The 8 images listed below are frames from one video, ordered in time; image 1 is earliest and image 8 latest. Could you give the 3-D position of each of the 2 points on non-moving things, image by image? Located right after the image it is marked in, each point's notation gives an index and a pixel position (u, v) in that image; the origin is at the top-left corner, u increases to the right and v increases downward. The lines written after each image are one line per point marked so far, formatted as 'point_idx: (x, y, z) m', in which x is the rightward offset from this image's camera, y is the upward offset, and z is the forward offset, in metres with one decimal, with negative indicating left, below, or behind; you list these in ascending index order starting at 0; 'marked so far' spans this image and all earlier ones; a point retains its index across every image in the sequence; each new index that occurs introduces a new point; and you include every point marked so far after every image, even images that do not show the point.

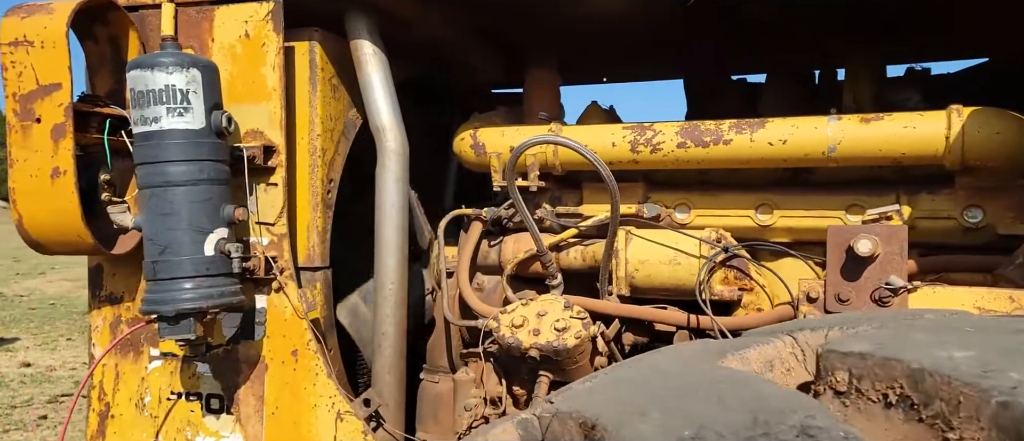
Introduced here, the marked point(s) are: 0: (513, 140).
0: (0.0, +0.3, +2.6) m
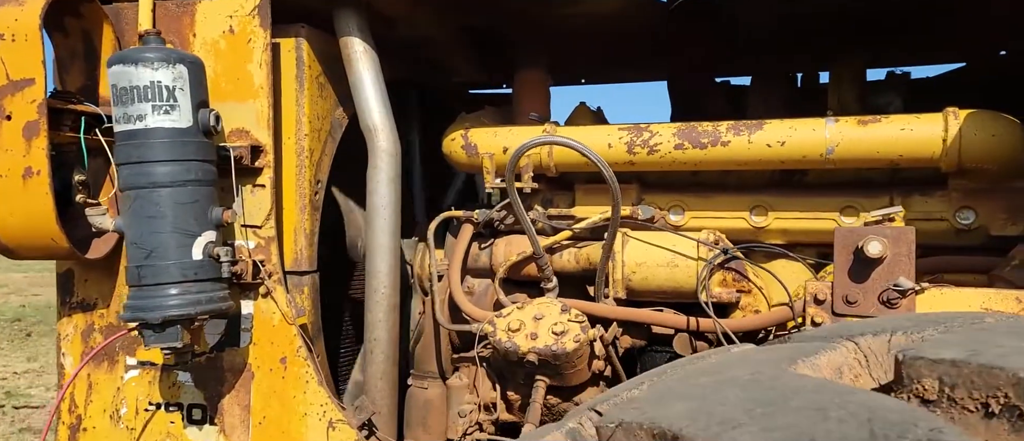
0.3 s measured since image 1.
0: (0.0, +0.2, +2.6) m
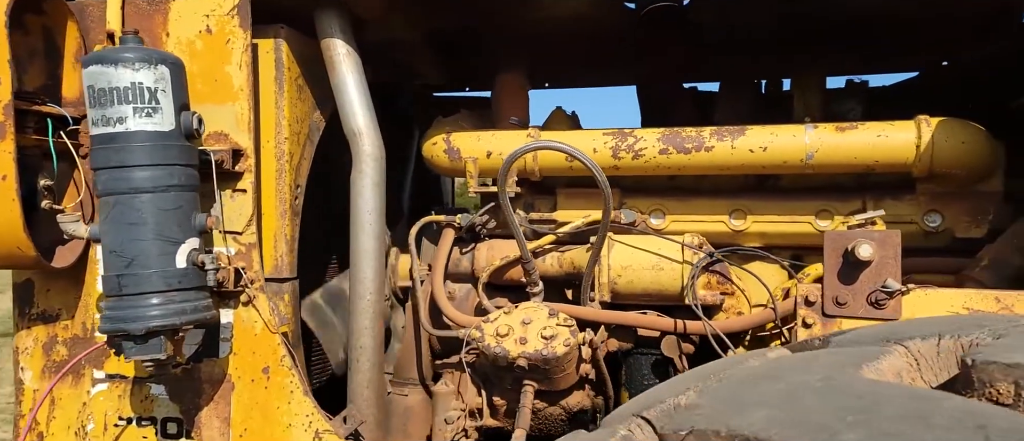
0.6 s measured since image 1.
0: (-0.1, +0.2, +2.6) m
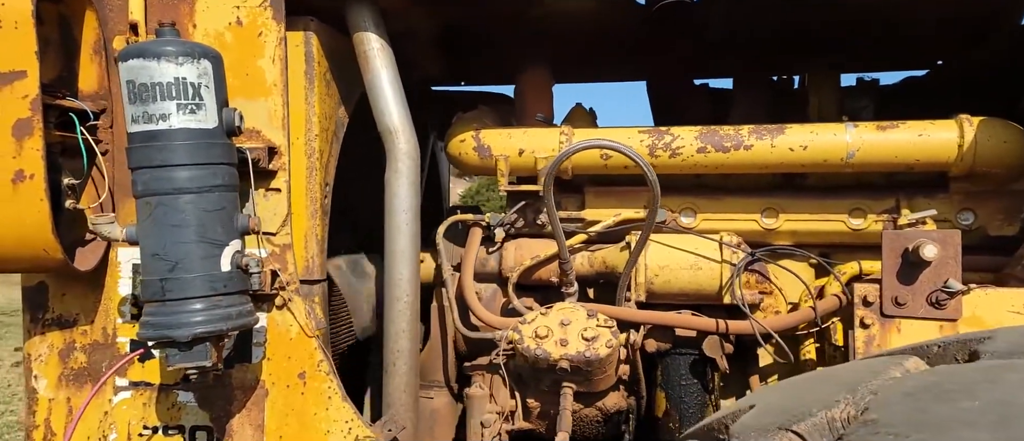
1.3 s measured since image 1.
0: (0.0, +0.2, +2.5) m
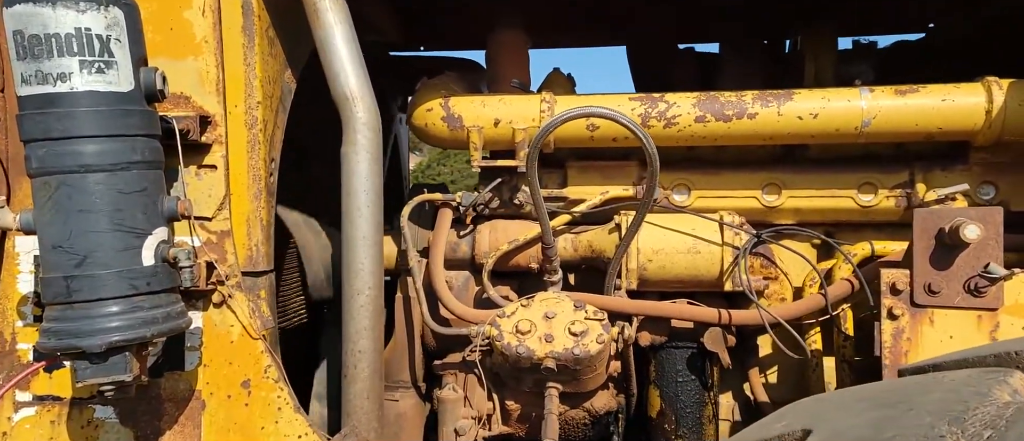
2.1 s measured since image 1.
0: (0.0, +0.3, +2.2) m
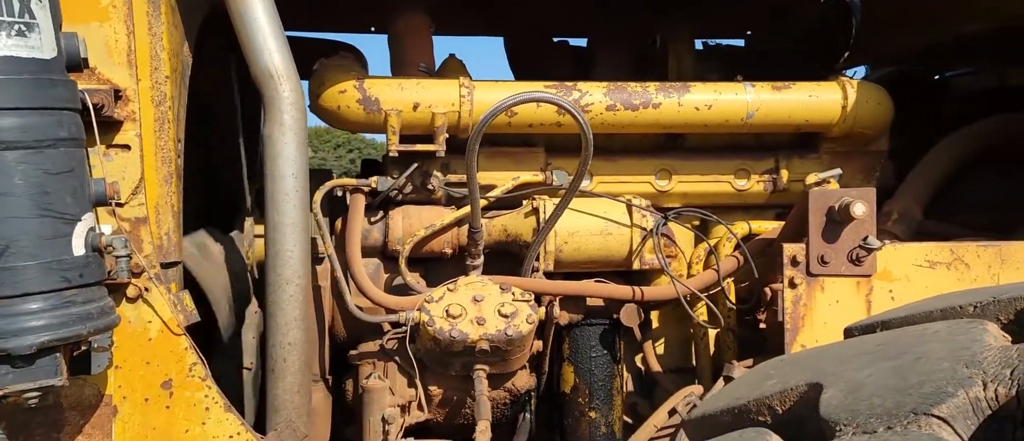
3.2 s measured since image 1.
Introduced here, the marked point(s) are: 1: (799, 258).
0: (-0.3, +0.3, +2.2) m
1: (+0.7, -0.1, +2.0) m
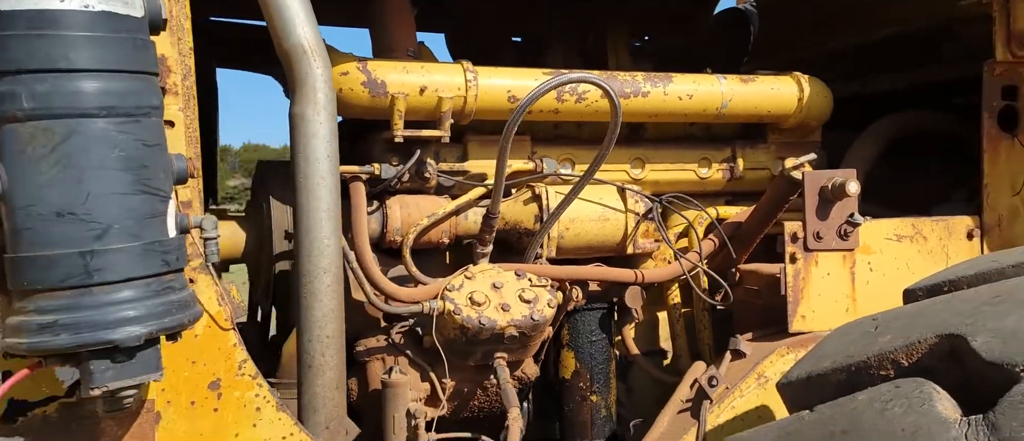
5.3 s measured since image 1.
0: (-0.2, +0.4, +2.1) m
1: (+0.8, 0.0, +2.2) m
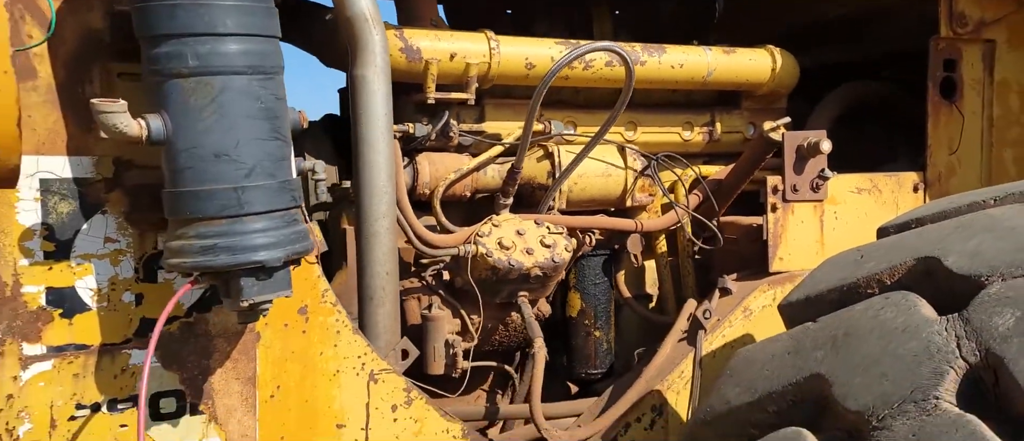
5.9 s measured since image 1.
0: (-0.2, +0.5, +2.4) m
1: (+0.8, +0.1, +2.5) m
